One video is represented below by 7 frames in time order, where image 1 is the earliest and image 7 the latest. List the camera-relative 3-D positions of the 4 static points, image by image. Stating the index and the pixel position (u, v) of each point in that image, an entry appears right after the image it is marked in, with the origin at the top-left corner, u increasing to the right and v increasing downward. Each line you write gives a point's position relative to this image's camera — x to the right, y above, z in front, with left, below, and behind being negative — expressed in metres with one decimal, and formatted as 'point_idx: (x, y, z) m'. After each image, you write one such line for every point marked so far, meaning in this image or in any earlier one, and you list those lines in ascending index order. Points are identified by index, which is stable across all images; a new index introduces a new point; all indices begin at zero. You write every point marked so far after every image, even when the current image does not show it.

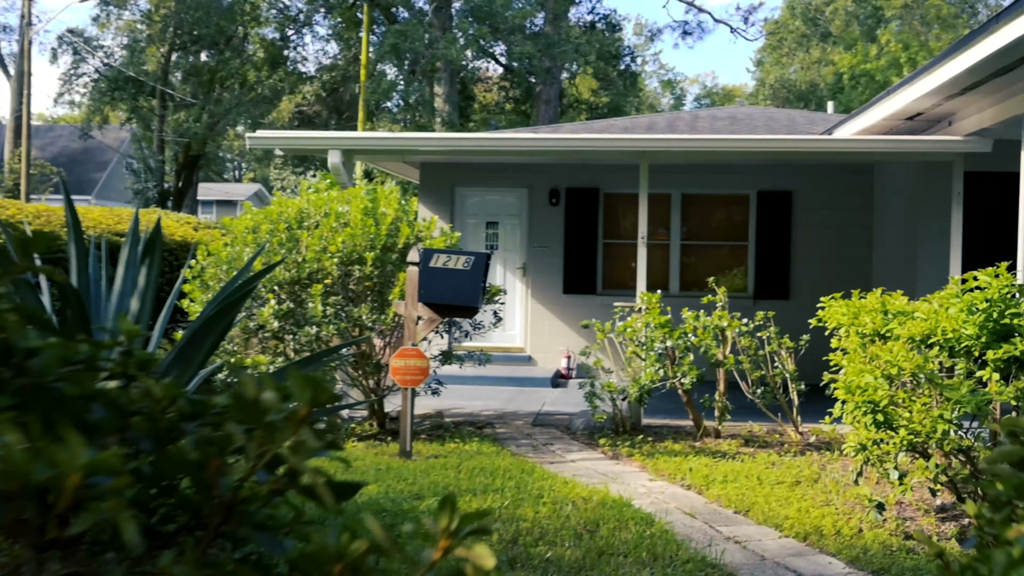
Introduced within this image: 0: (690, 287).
0: (+1.7, 0.0, +11.2) m
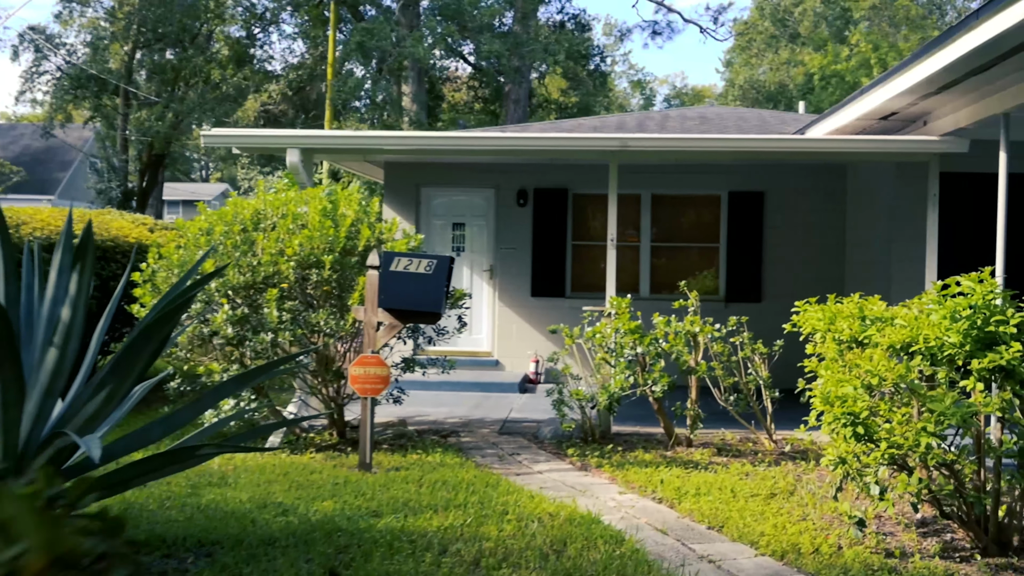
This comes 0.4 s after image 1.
0: (+1.4, 0.0, +11.0) m
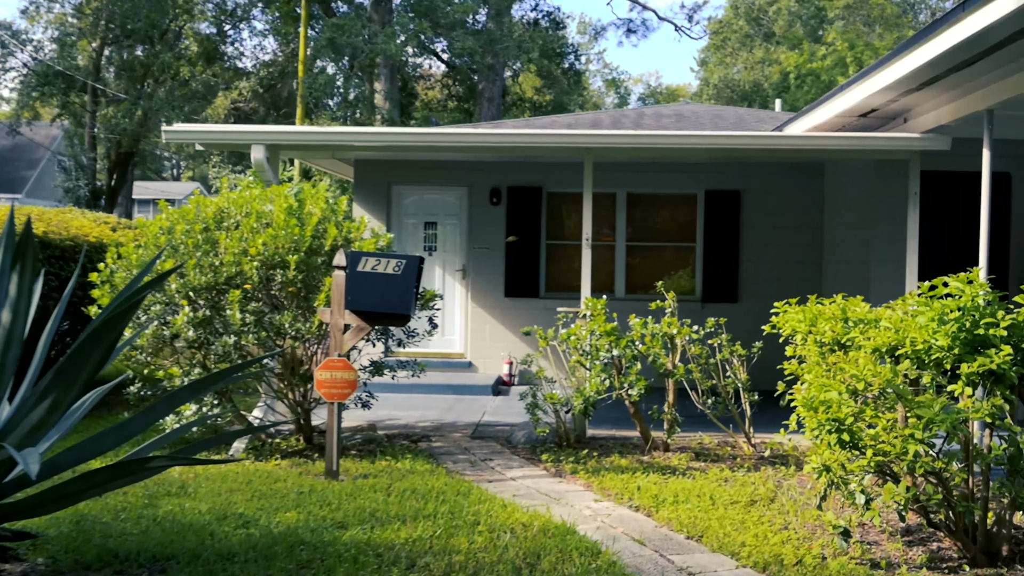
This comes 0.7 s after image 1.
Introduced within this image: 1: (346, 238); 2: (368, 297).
0: (+1.2, 0.0, +10.9) m
1: (-1.0, +0.3, +6.9) m
2: (-0.7, 0.0, +6.0) m
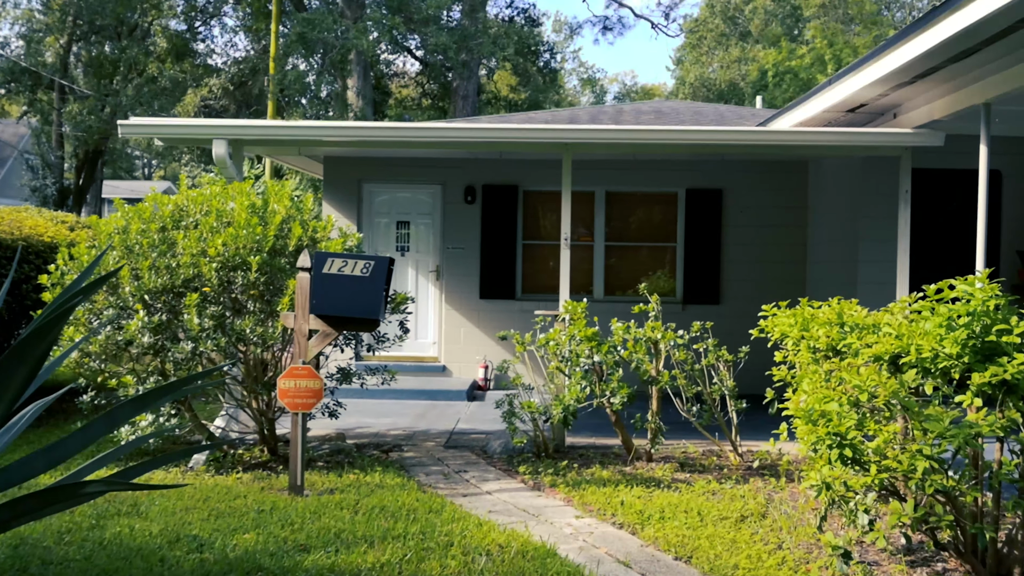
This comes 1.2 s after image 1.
0: (+0.9, 0.0, +10.5) m
1: (-1.1, +0.3, +6.5) m
2: (-0.9, -0.1, +5.7) m
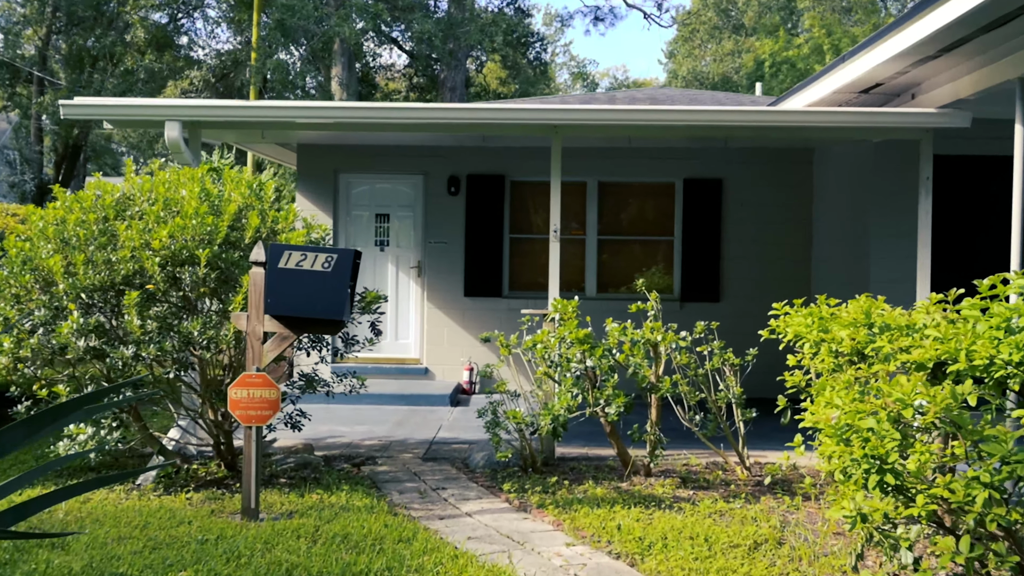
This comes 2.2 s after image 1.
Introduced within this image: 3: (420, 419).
0: (+0.8, 0.0, +9.9) m
1: (-1.2, +0.3, +5.9) m
2: (-0.9, 0.0, +5.0) m
3: (-0.7, -1.0, +8.4) m
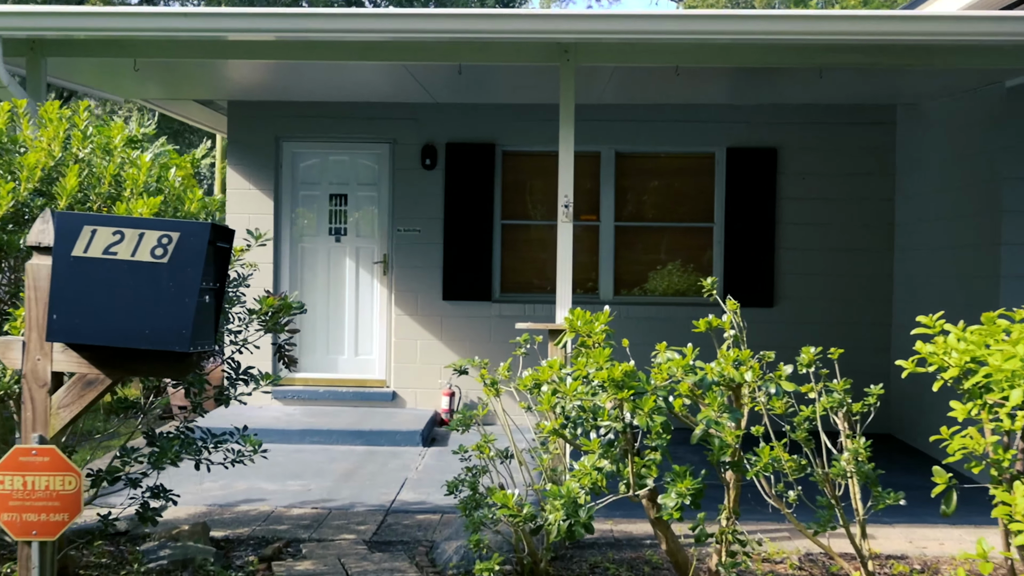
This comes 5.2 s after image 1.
0: (+0.8, 0.0, +7.6) m
1: (-1.3, +0.3, +3.6) m
2: (-1.0, -0.1, +2.8) m
3: (-0.7, -1.0, +6.2) m
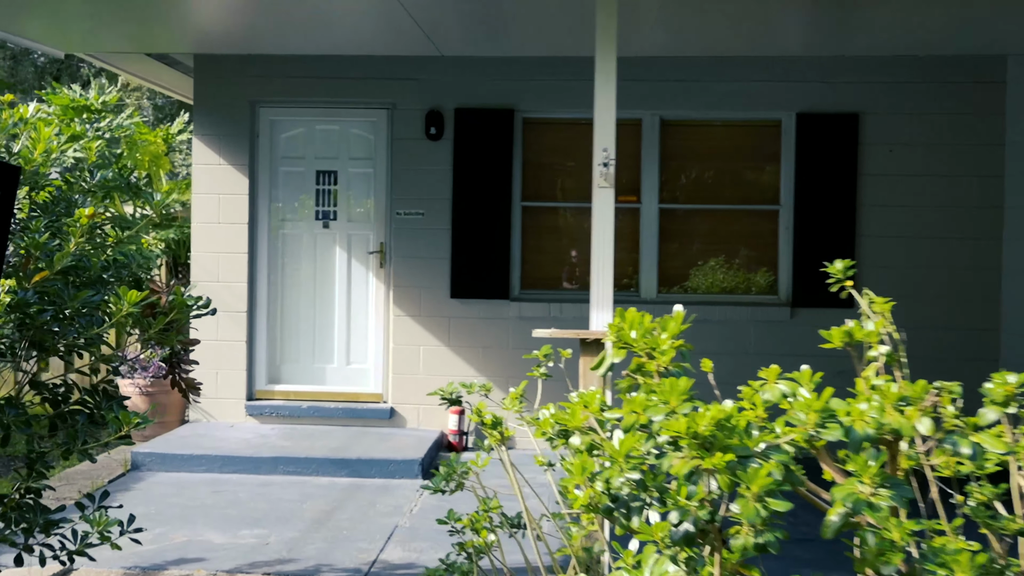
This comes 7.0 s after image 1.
0: (+0.9, 0.0, +6.3) m
1: (-1.2, +0.3, +2.3) m
2: (-1.0, 0.0, +1.5) m
3: (-0.6, -0.9, +4.9) m
